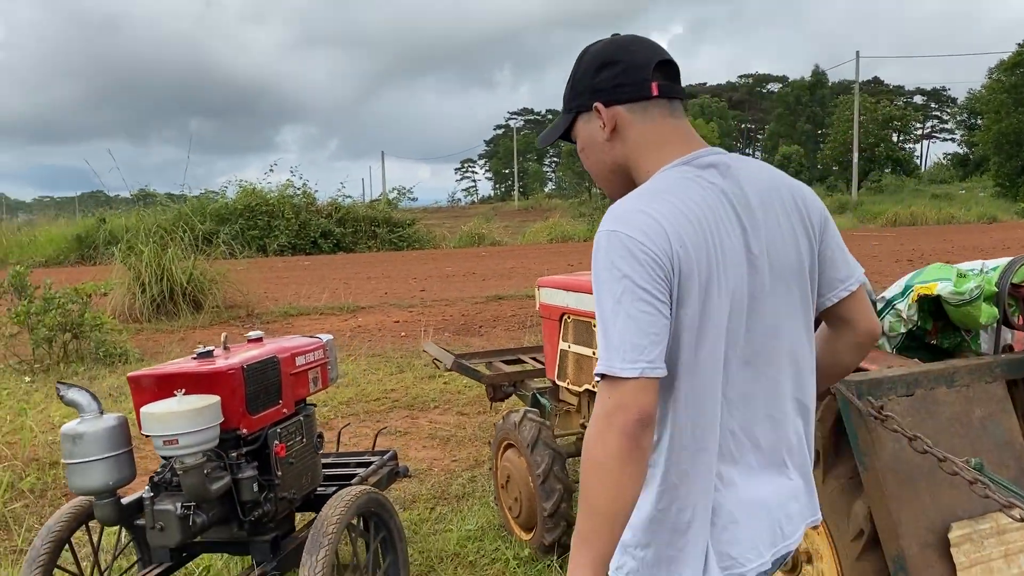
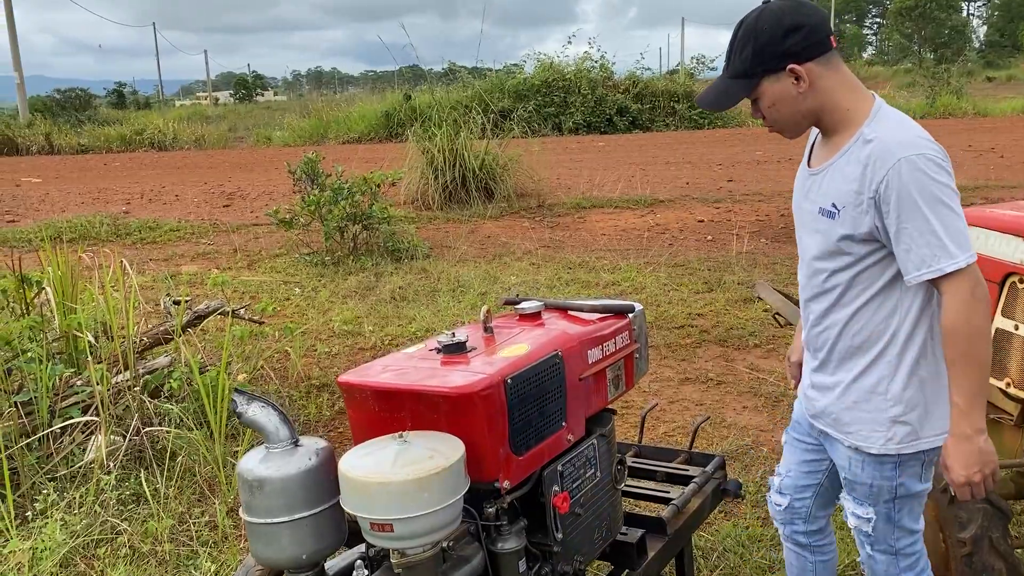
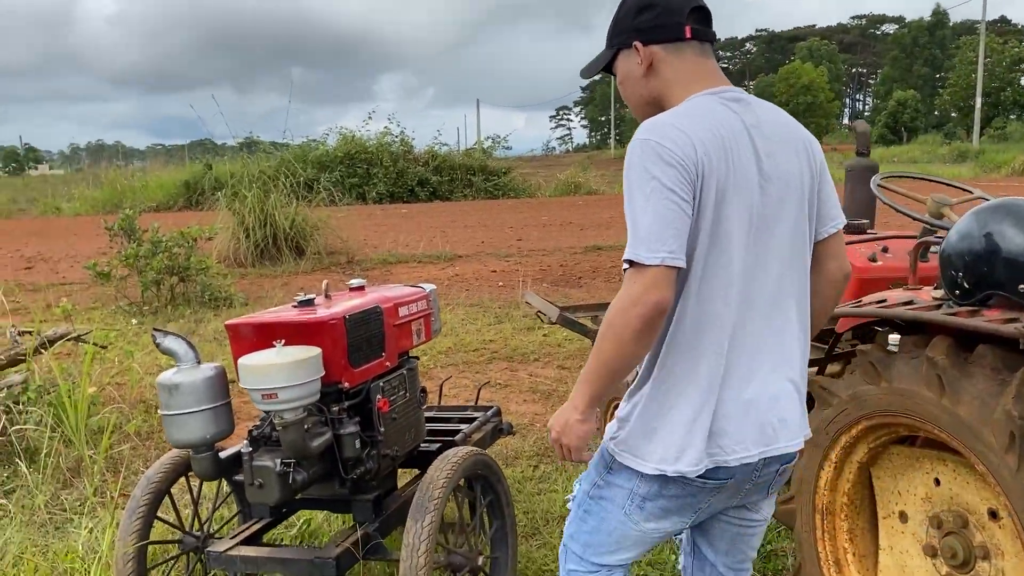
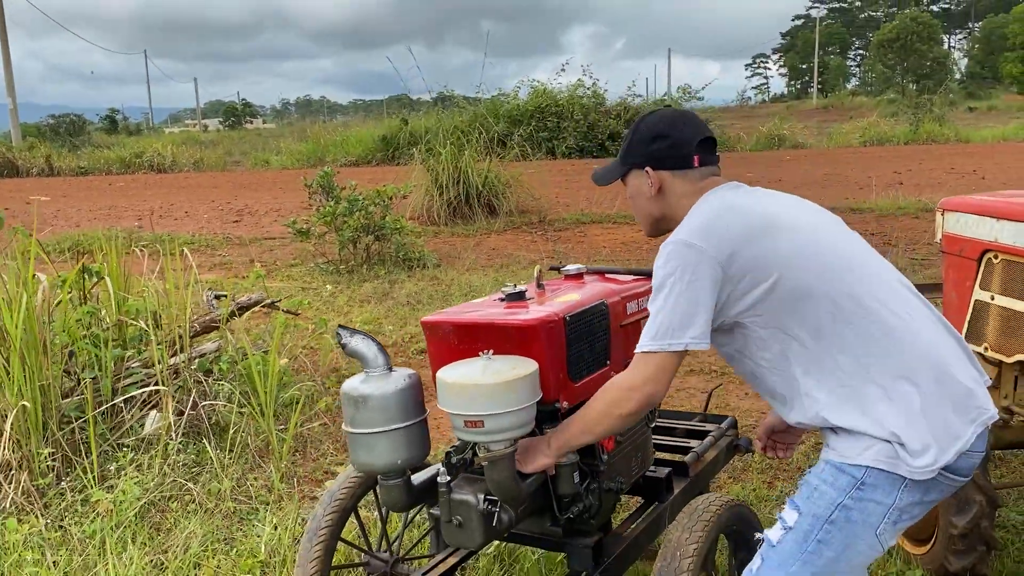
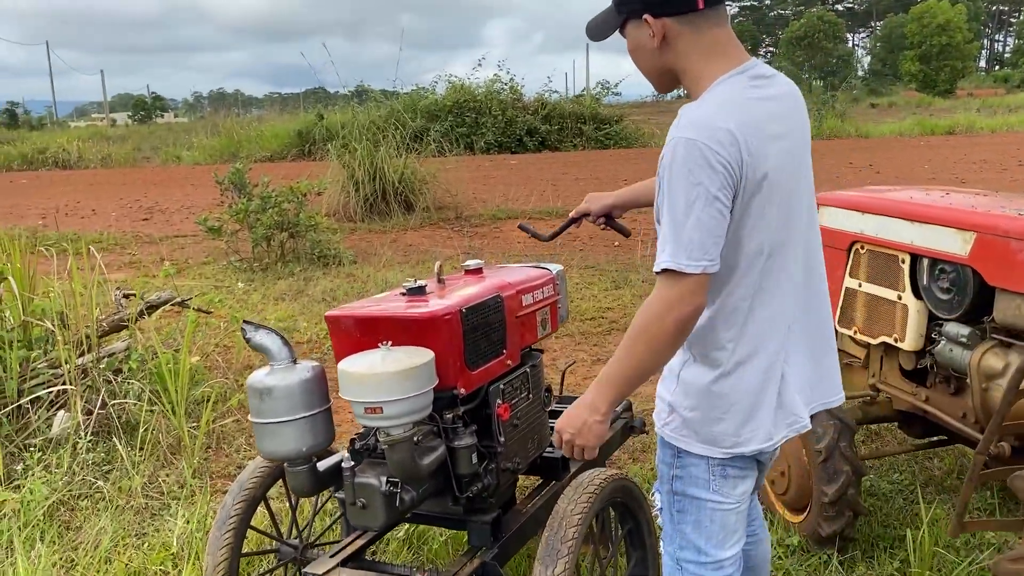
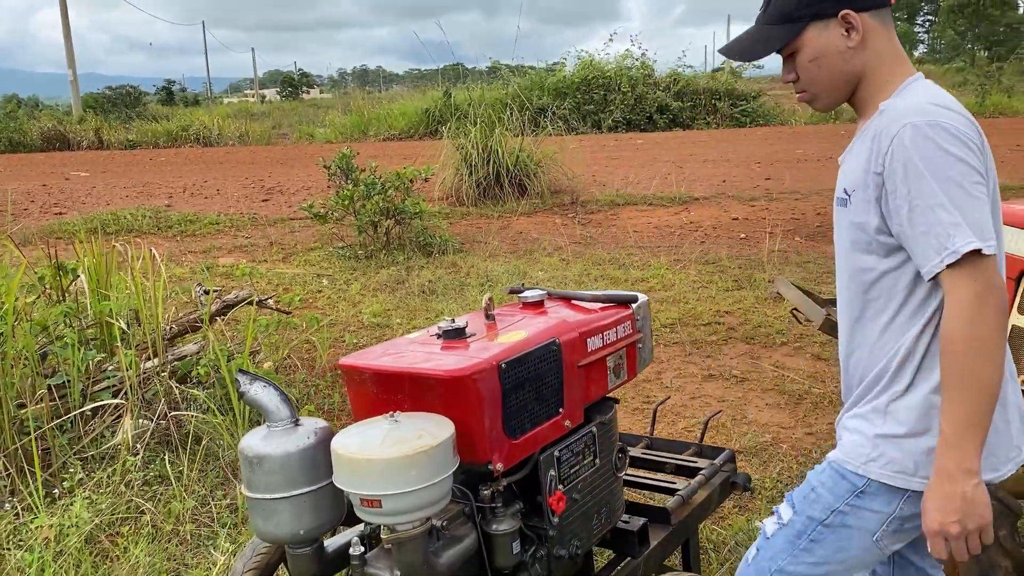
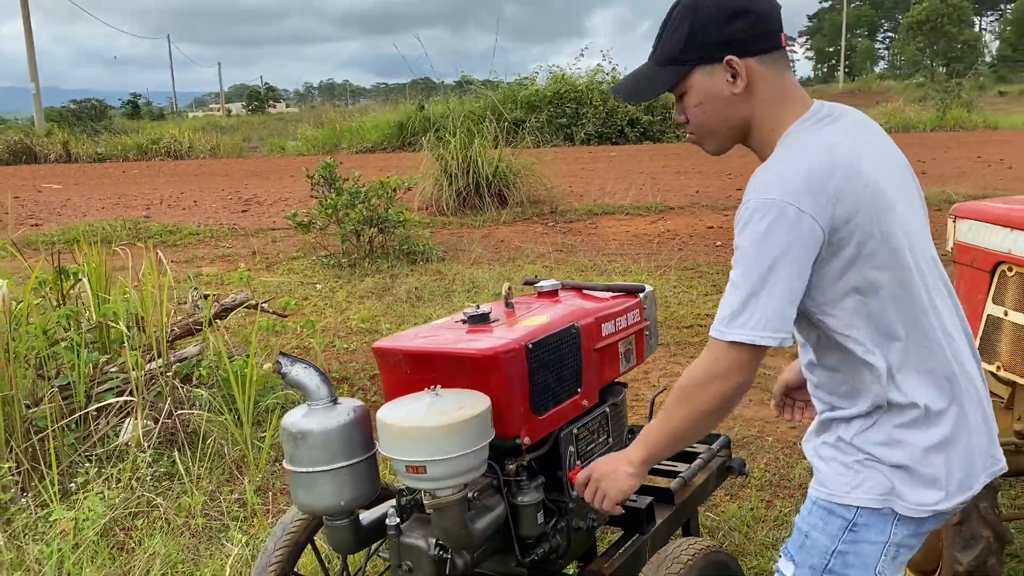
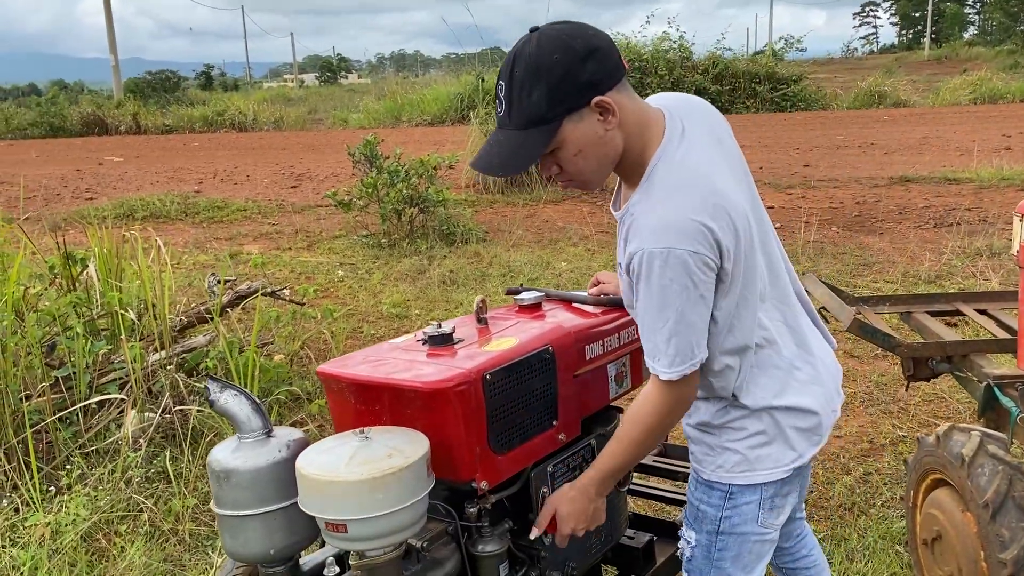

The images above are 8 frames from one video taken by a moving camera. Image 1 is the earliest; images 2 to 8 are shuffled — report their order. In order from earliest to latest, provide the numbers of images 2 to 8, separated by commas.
3, 5, 2, 8, 6, 7, 4
